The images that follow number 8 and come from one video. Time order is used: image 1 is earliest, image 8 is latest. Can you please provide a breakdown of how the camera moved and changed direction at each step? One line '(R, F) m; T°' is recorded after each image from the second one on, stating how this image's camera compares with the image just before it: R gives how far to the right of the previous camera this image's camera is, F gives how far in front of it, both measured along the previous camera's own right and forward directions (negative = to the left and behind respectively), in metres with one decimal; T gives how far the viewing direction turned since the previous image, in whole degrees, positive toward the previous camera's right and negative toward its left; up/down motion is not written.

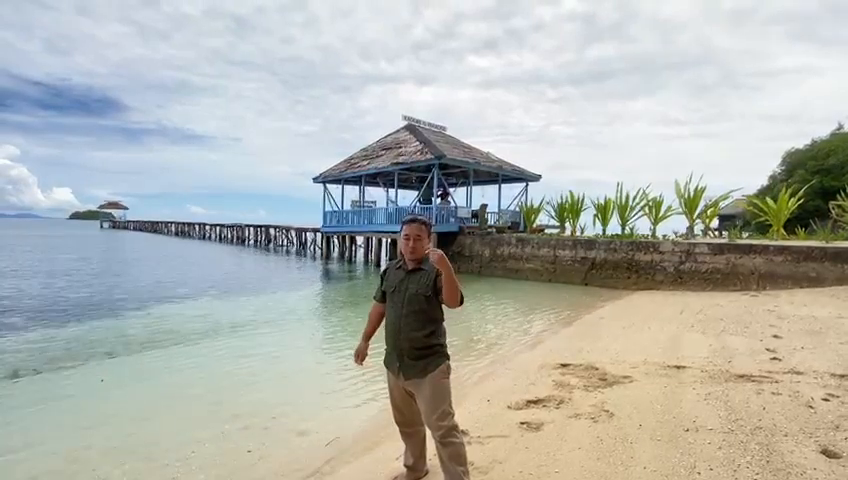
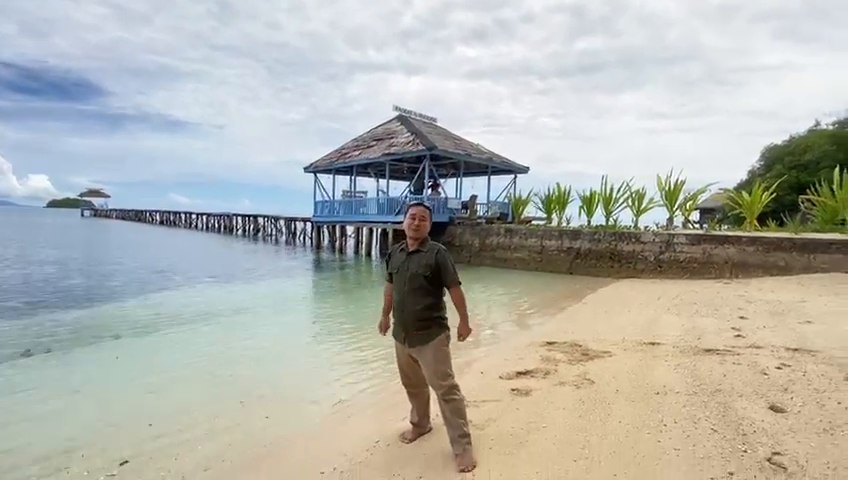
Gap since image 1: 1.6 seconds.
(-0.1, -0.4) m; +2°
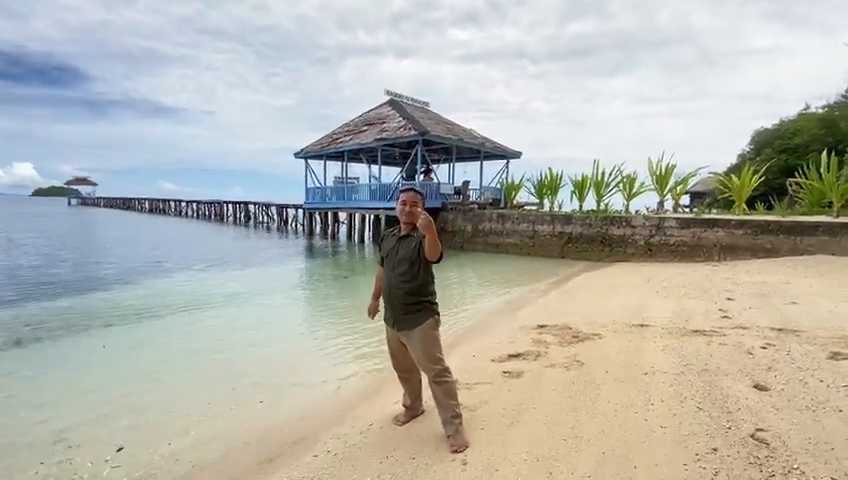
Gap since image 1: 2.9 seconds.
(0.0, 0.0) m; +1°
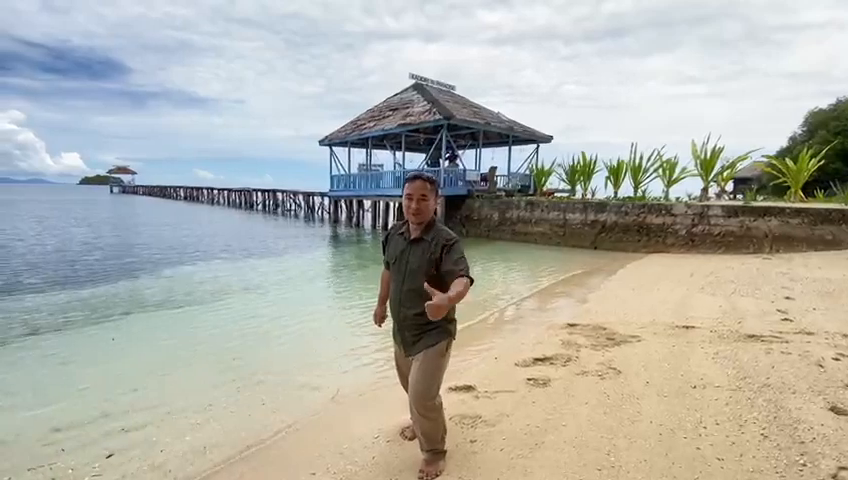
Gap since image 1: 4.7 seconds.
(+0.1, +0.5) m; -4°
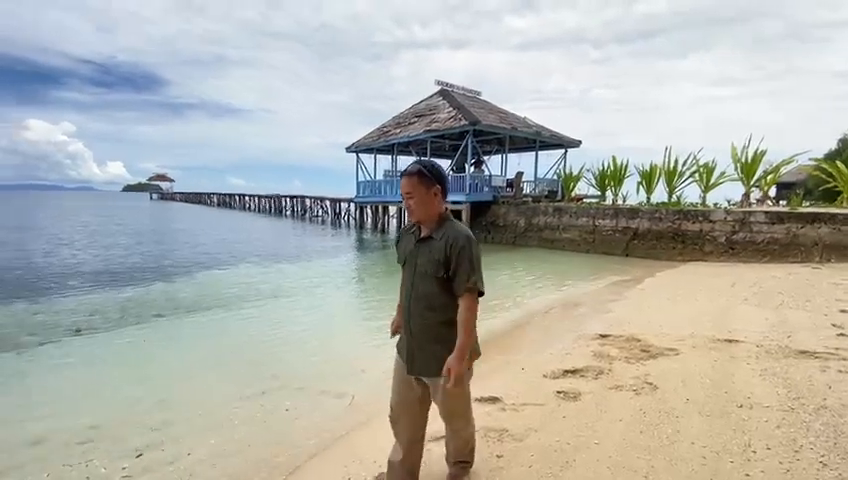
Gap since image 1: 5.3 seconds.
(0.0, +0.1) m; -3°
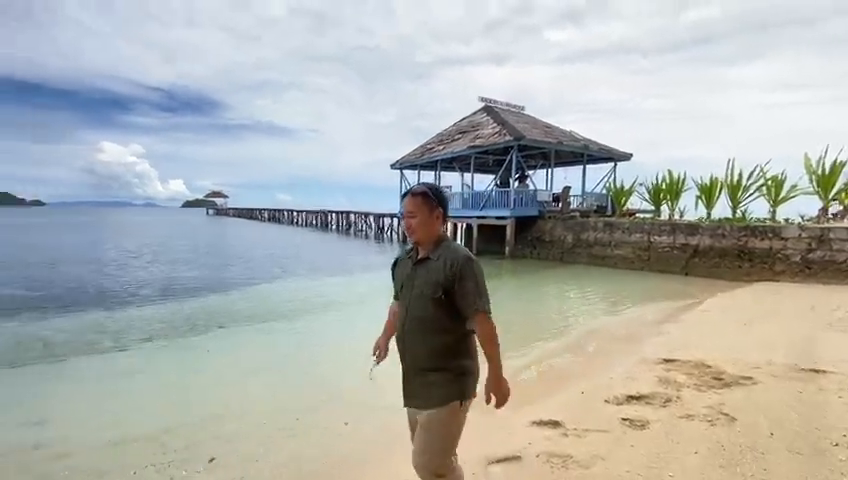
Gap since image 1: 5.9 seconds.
(-0.1, +0.1) m; -5°
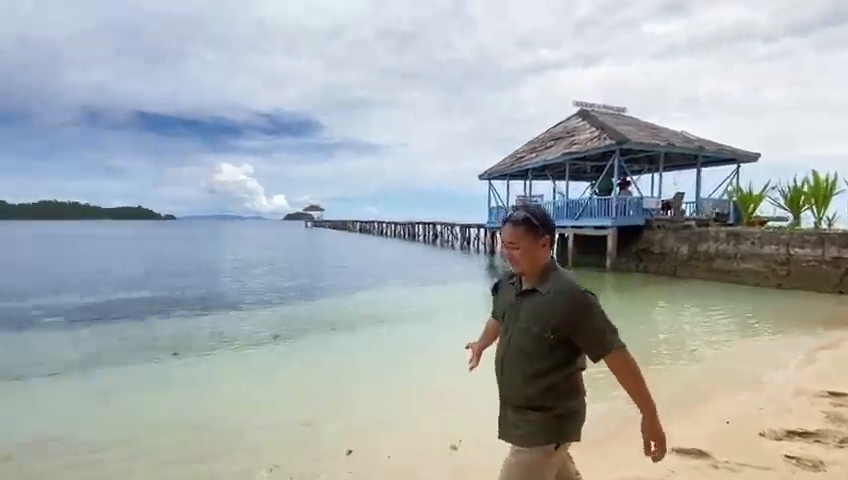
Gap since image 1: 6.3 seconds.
(-0.2, +0.3) m; -10°
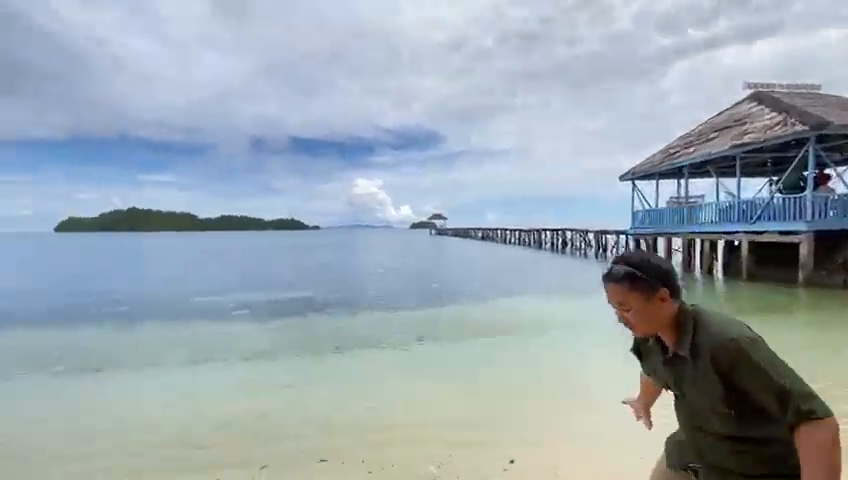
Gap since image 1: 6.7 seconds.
(-0.3, +0.7) m; -15°
